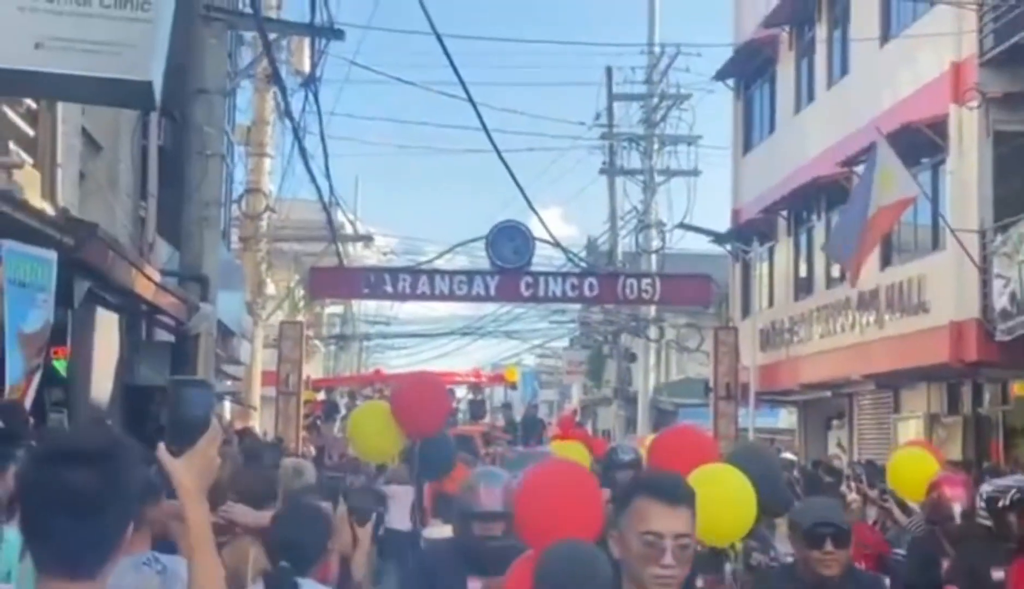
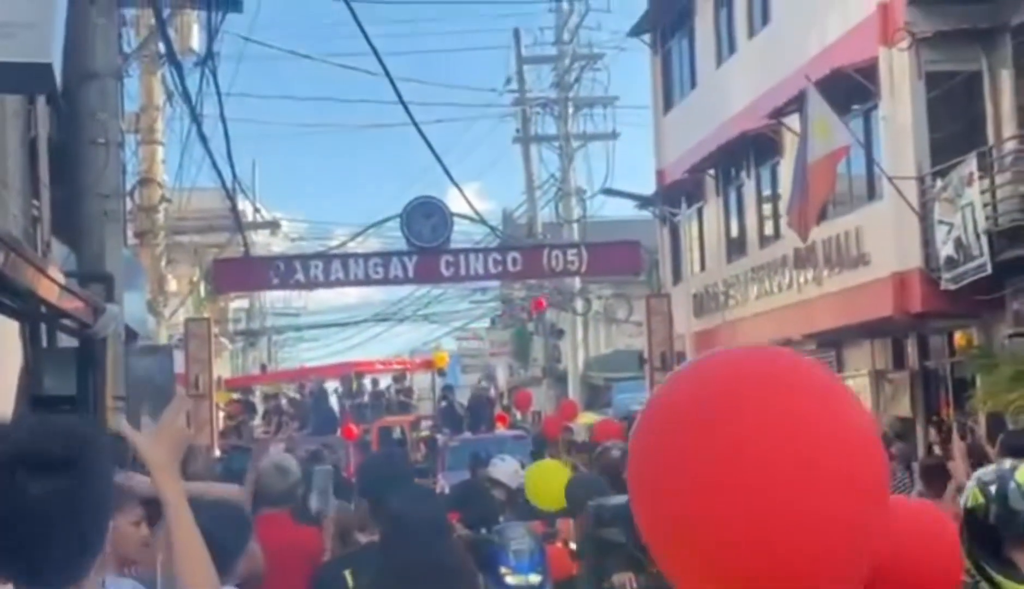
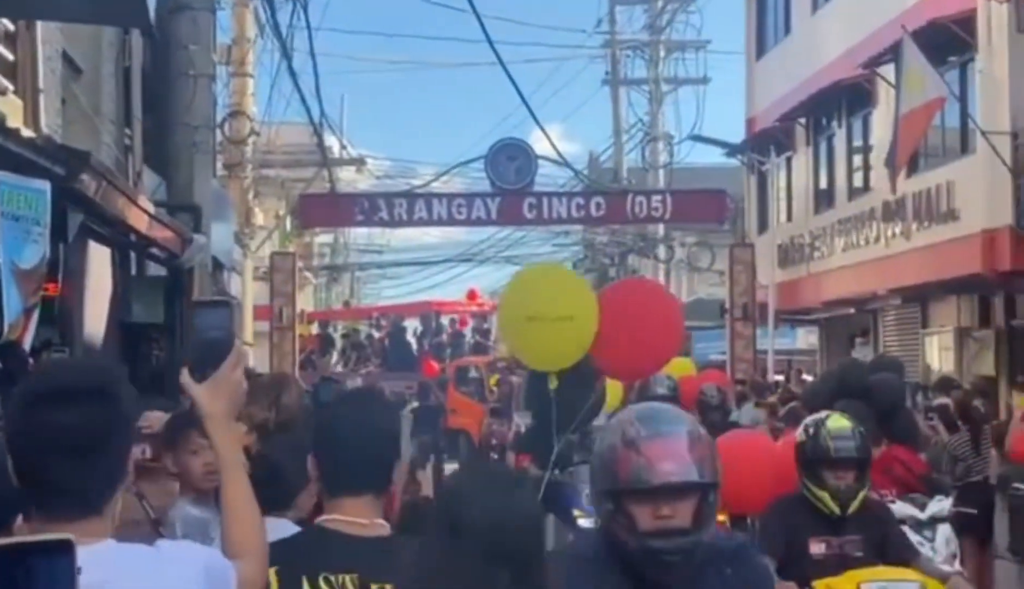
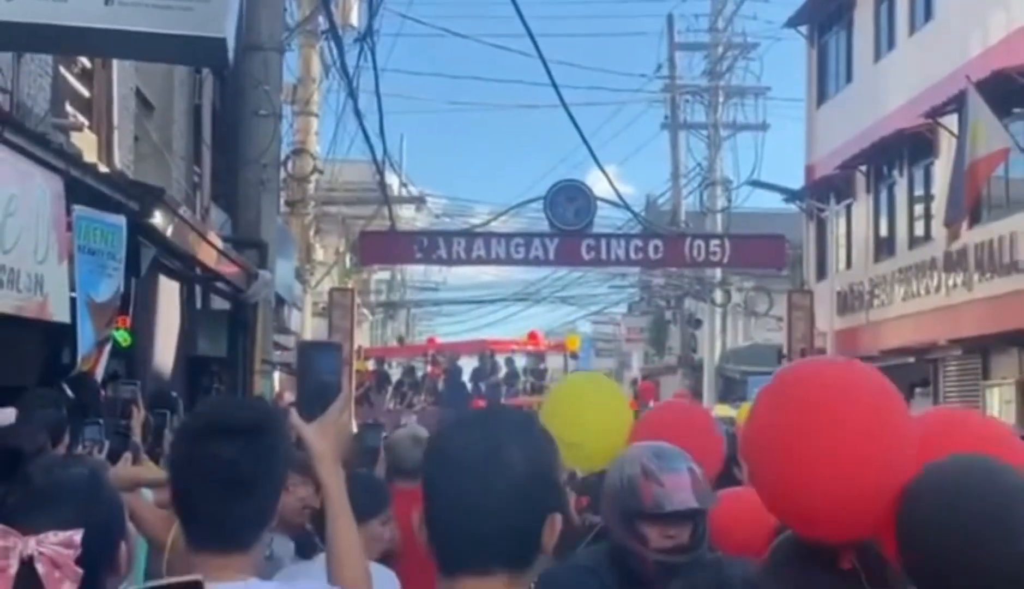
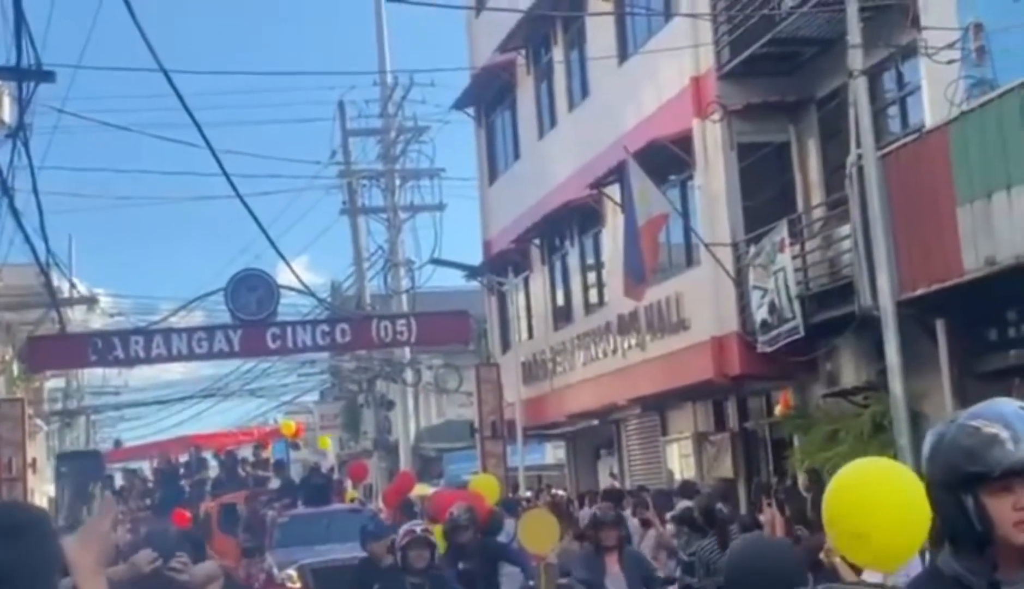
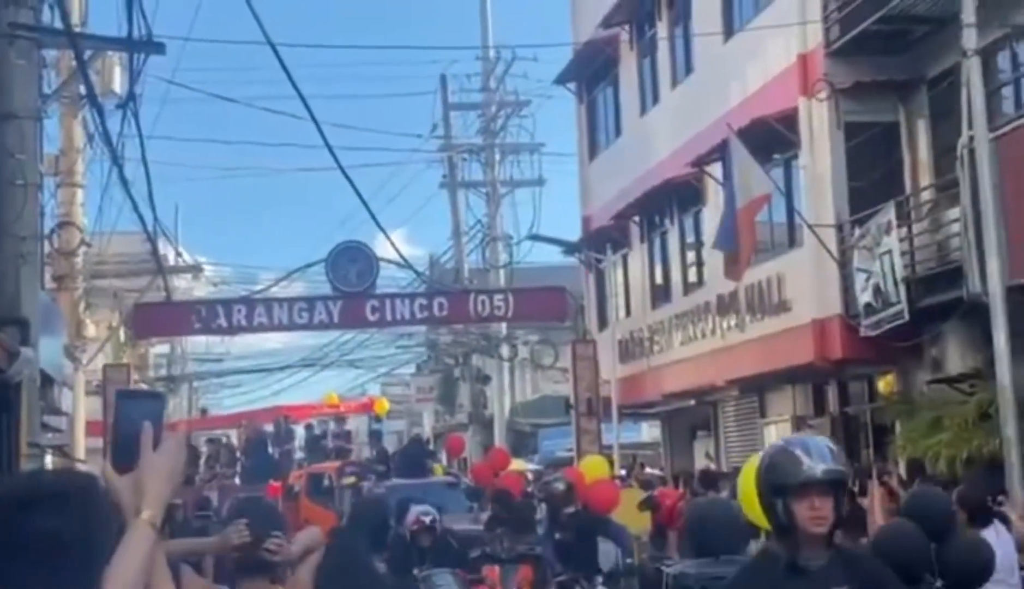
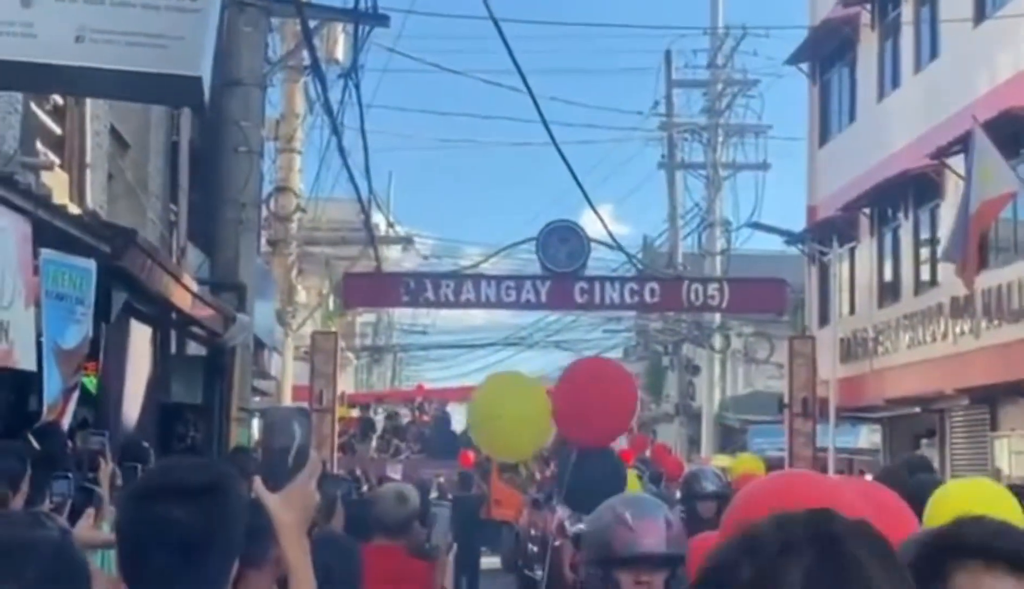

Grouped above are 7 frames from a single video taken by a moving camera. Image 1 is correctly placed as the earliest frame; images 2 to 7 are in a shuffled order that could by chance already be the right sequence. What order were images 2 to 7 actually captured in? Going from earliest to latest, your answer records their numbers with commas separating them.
7, 4, 3, 2, 6, 5
